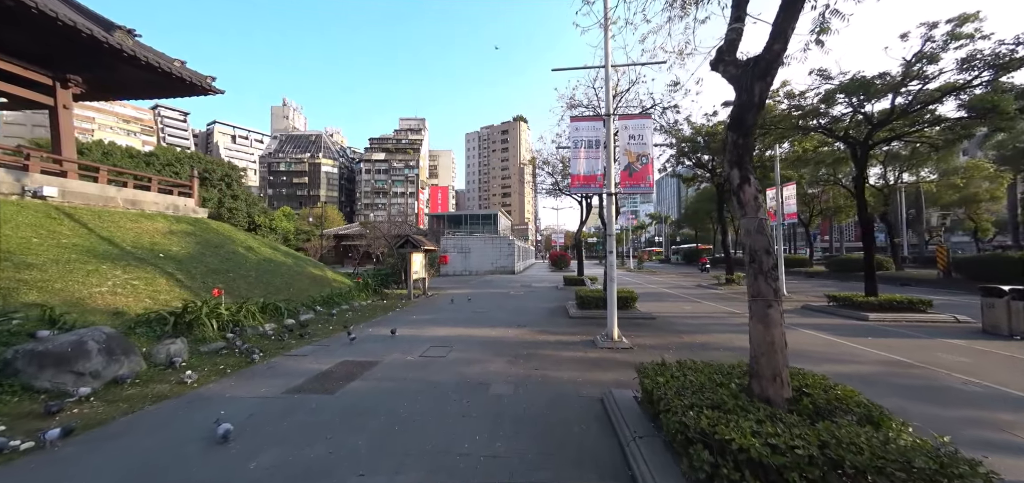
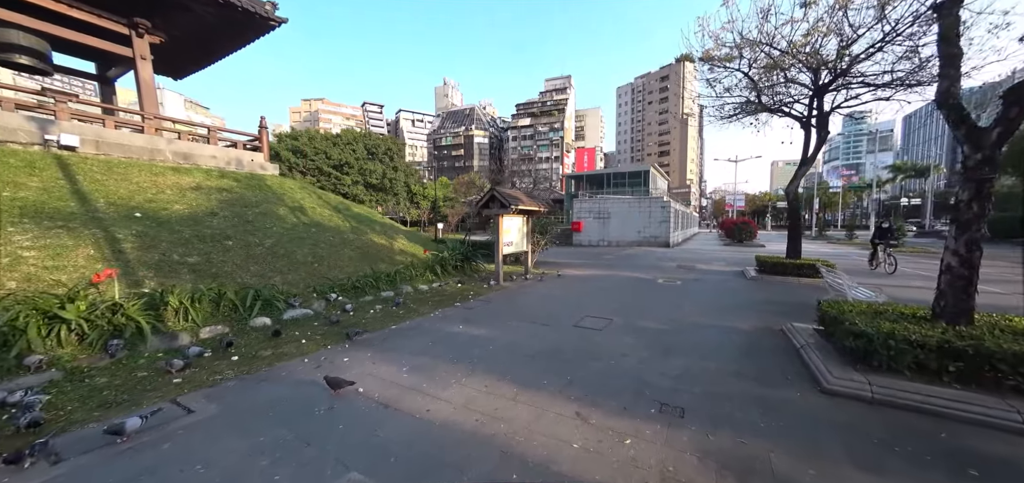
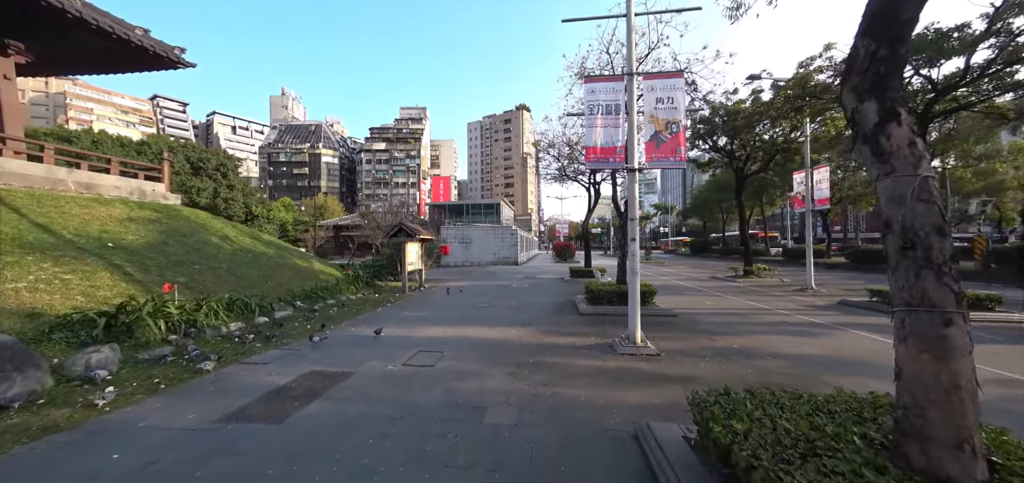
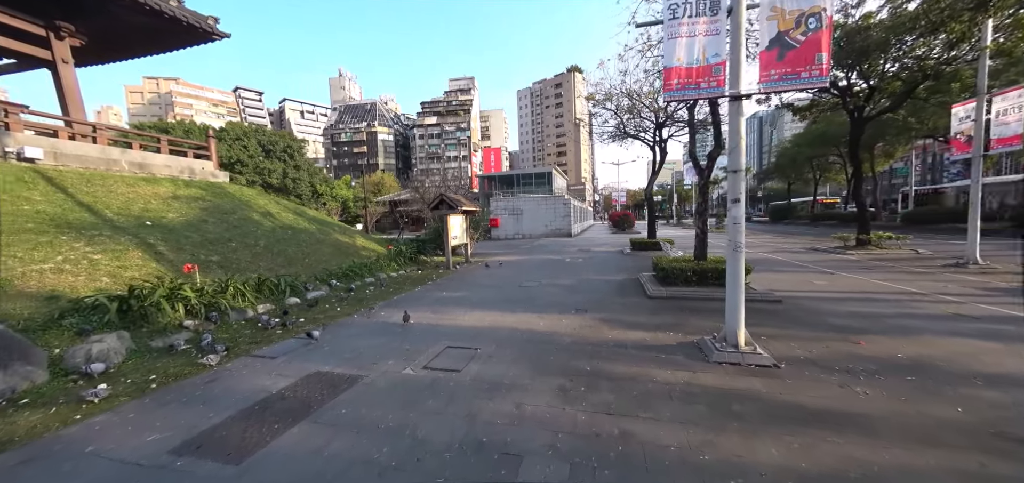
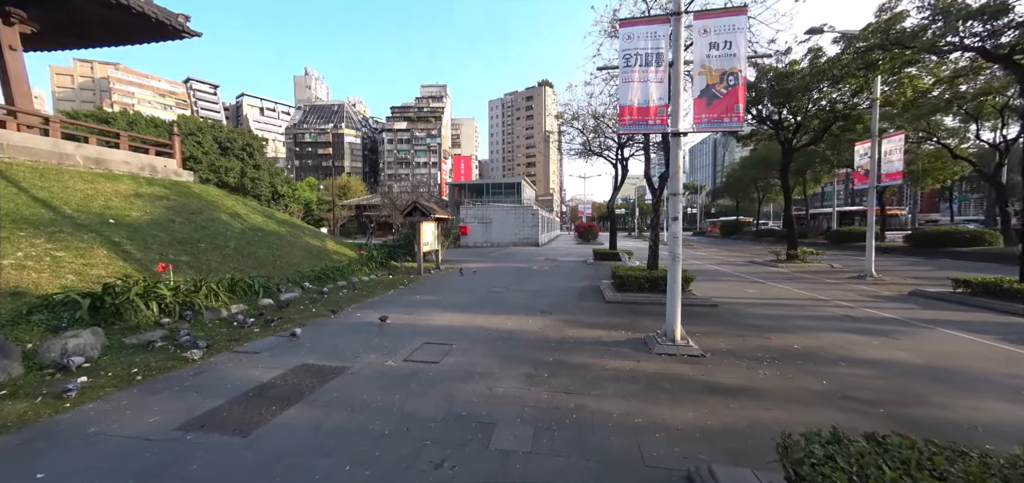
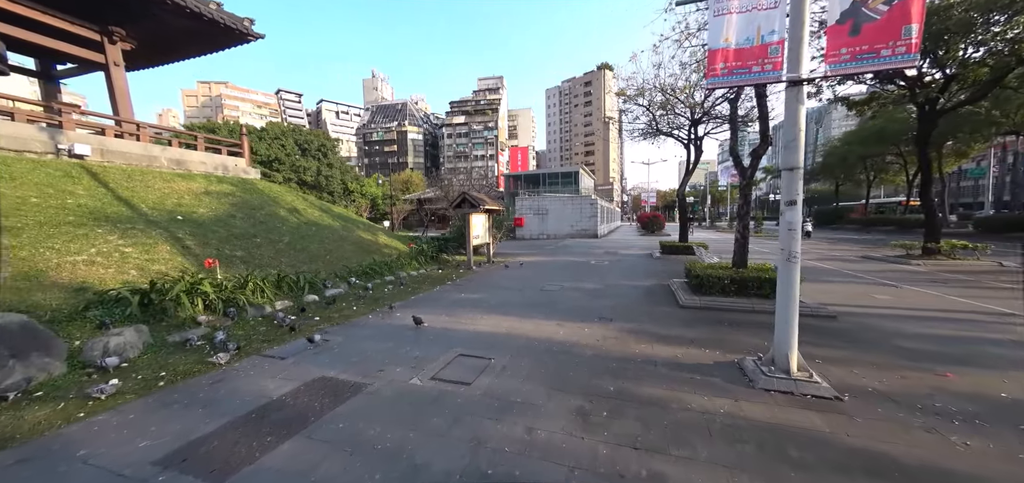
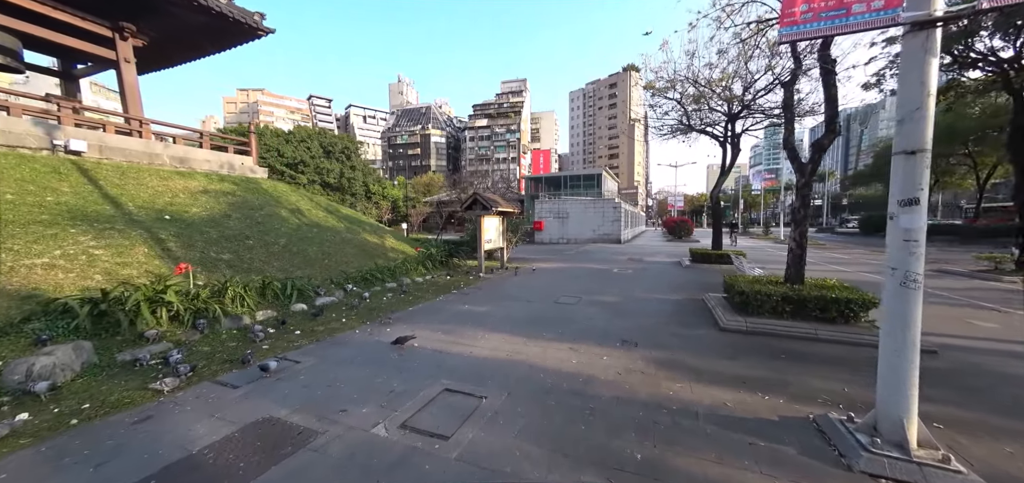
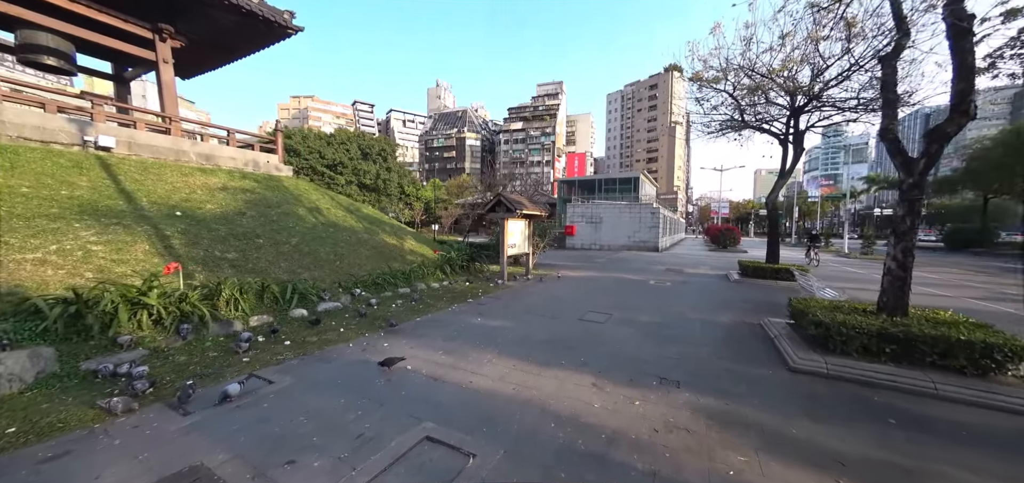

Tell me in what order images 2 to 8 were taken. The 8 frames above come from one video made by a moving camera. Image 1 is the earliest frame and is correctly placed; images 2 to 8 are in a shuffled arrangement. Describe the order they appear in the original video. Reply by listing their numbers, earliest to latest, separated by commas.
3, 5, 4, 6, 7, 8, 2
